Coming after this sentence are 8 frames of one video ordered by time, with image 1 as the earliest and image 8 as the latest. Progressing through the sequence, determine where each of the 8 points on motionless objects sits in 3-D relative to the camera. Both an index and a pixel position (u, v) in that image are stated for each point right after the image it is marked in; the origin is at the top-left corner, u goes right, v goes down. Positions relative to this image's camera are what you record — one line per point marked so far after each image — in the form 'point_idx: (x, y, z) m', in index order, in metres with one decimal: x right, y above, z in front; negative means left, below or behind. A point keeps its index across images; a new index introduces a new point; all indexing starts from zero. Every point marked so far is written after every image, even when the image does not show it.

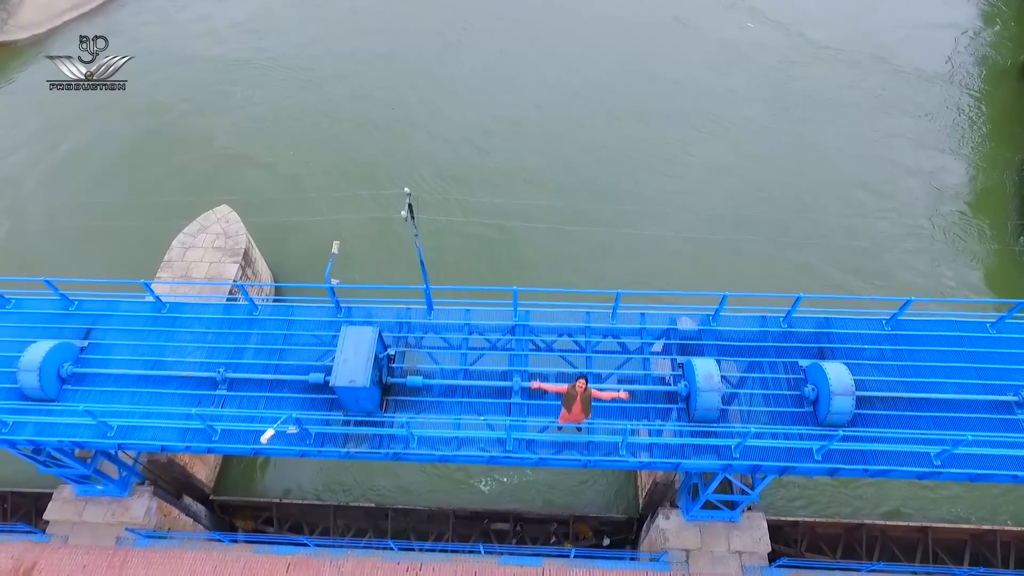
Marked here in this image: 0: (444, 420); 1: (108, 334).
0: (-1.0, -1.9, +9.8) m
1: (-7.0, -0.7, +10.6) m
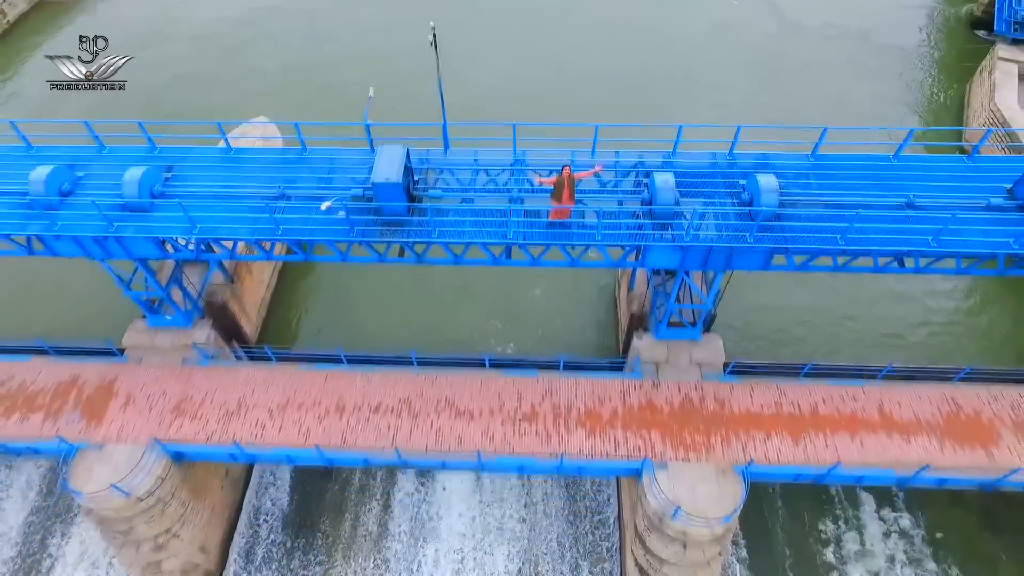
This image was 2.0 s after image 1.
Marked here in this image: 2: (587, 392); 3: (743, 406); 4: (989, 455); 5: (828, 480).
0: (-1.0, +1.4, +12.4) m
1: (-7.0, +2.6, +13.2) m
2: (+1.8, -2.4, +14.3) m
3: (+5.2, -2.7, +13.9) m
4: (+10.2, -3.6, +13.1) m
5: (+6.7, -4.1, +13.1) m
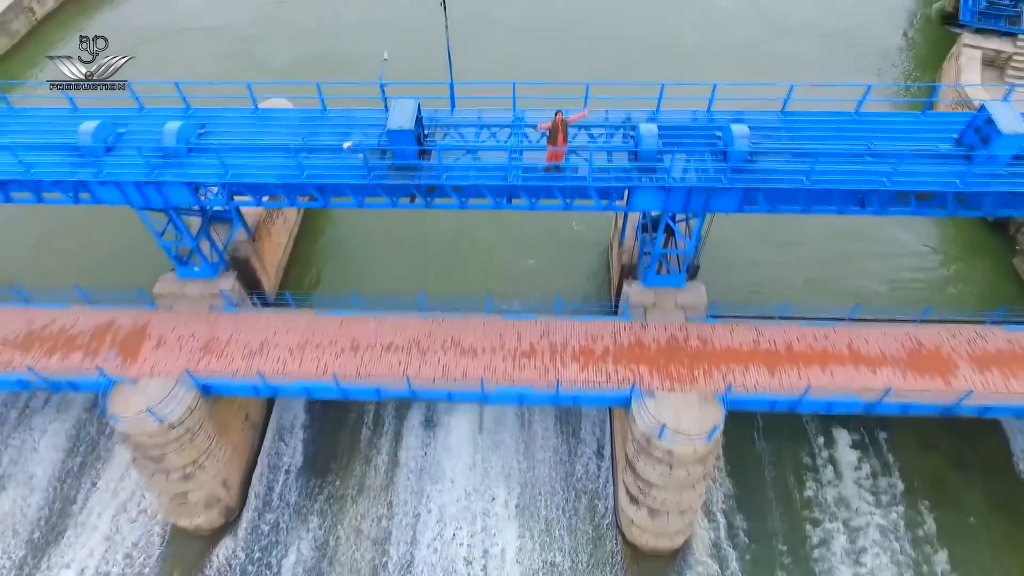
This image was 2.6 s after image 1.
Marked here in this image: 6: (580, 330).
0: (-1.0, +2.8, +13.8) m
1: (-7.0, +3.9, +14.6) m
2: (+1.8, -1.1, +15.6) m
3: (+5.2, -1.4, +15.2) m
4: (+10.2, -2.3, +14.4) m
5: (+6.7, -2.8, +14.4) m
6: (+1.7, -1.1, +15.6) m
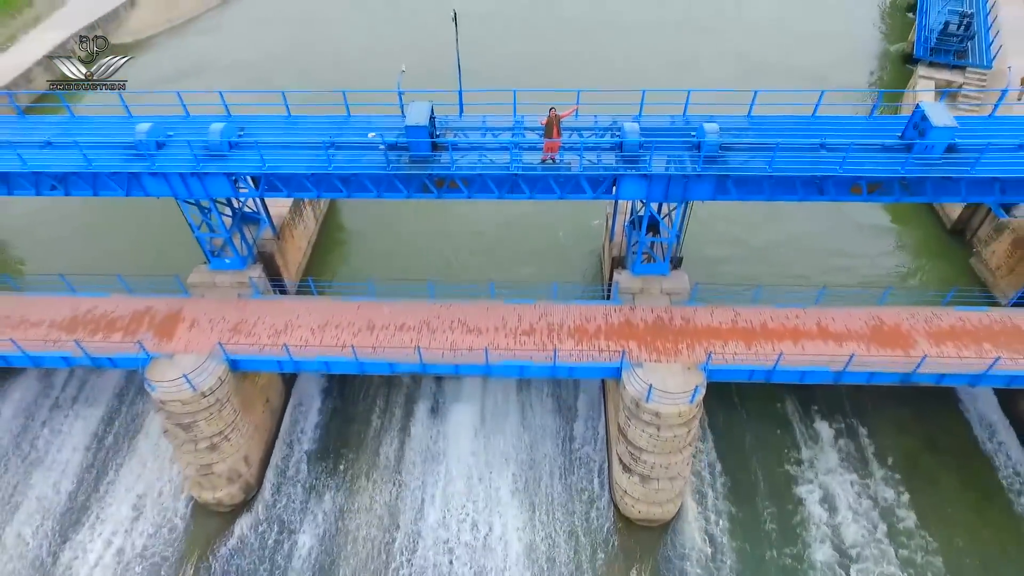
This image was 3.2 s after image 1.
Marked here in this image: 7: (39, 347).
0: (-1.0, +3.3, +15.8) m
1: (-7.0, +4.4, +16.7) m
2: (+1.8, -0.7, +17.2) m
3: (+5.2, -0.9, +16.8) m
4: (+10.2, -1.7, +16.0) m
5: (+6.8, -2.3, +15.8) m
6: (+1.7, -0.7, +17.2) m
7: (-12.9, -1.6, +16.8) m
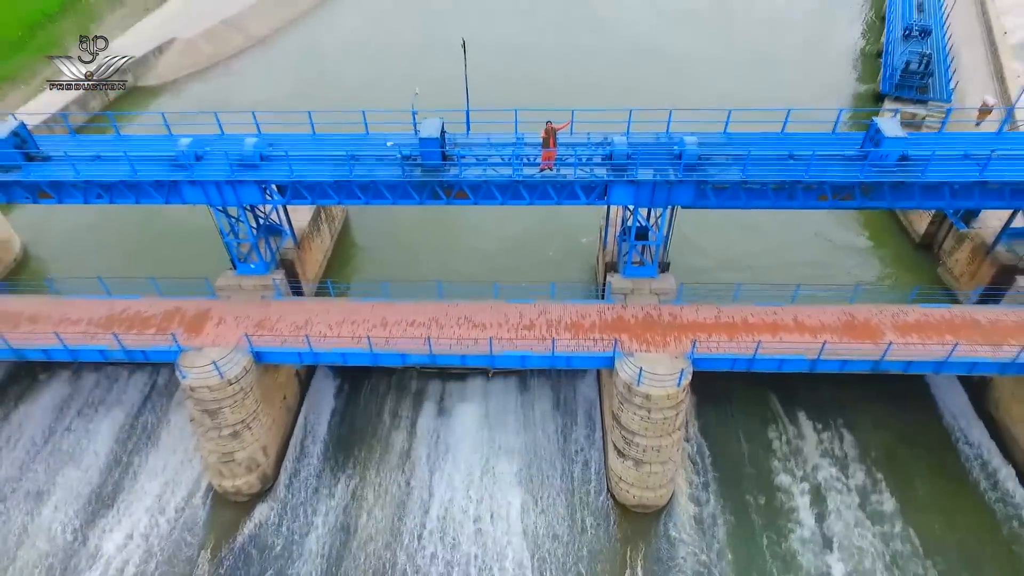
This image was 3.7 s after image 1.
0: (-0.9, +3.4, +17.6) m
1: (-6.9, +4.4, +18.6) m
2: (+1.8, -0.7, +18.7) m
3: (+5.3, -0.9, +18.3) m
4: (+10.3, -1.6, +17.4) m
5: (+6.8, -2.2, +17.3) m
6: (+1.8, -0.7, +18.8) m
7: (-12.8, -1.6, +18.2) m
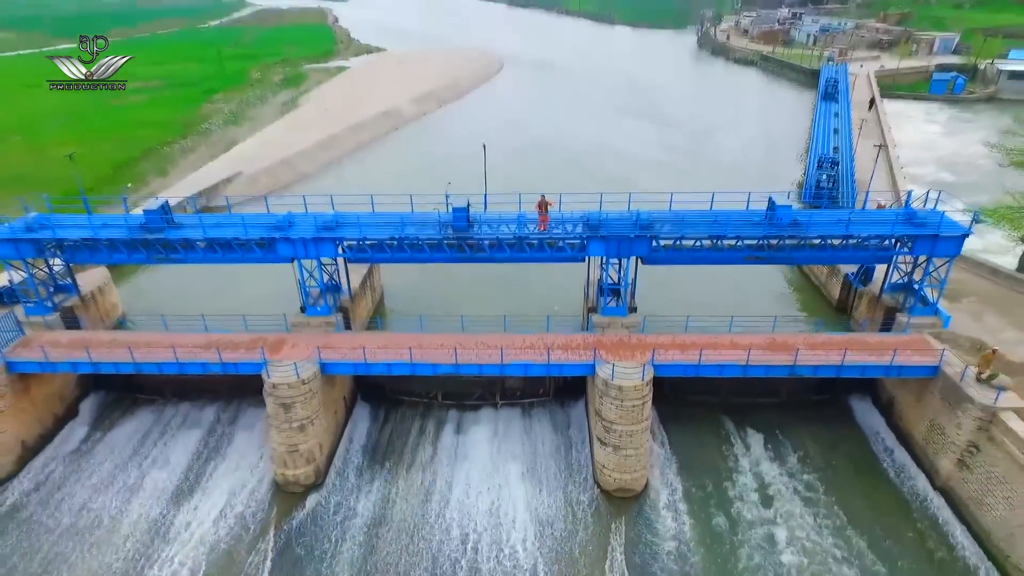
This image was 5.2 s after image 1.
0: (-0.7, +2.3, +24.6) m
1: (-6.7, +3.0, +25.7) m
2: (+2.1, -2.0, +24.6) m
3: (+5.5, -2.1, +24.2) m
4: (+10.5, -2.6, +23.2) m
5: (+7.0, -3.1, +22.9) m
6: (+2.0, -2.0, +24.7) m
7: (-12.6, -2.7, +23.9) m
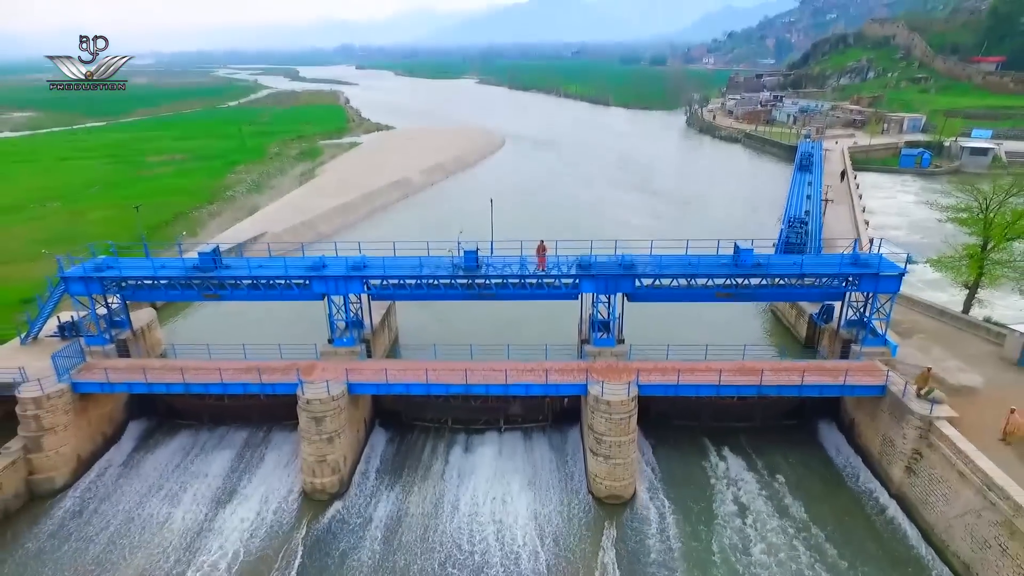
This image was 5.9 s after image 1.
0: (-0.6, +0.8, +28.6) m
1: (-6.6, +1.4, +29.8) m
2: (+2.2, -3.5, +28.1) m
3: (+5.6, -3.5, +27.7) m
4: (+10.6, -3.9, +26.6) m
5: (+7.2, -4.3, +26.2) m
6: (+2.1, -3.5, +28.1) m
7: (-12.5, -4.0, +27.3) m
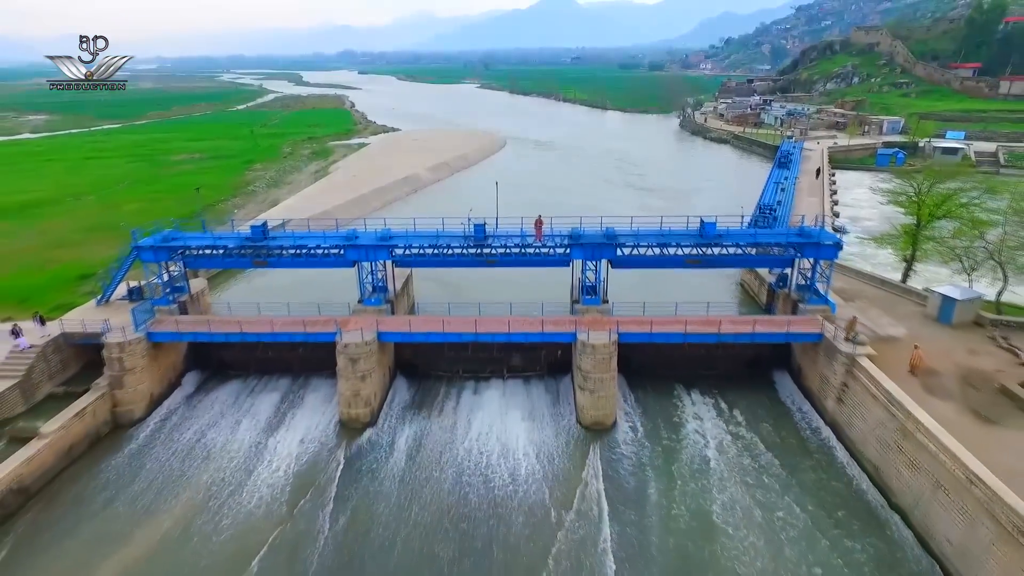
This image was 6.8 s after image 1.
0: (-0.5, +2.6, +34.1) m
1: (-6.5, +3.1, +35.3) m
2: (+2.3, -1.7, +33.6) m
3: (+5.7, -1.7, +33.1) m
4: (+10.7, -2.1, +32.1) m
5: (+7.2, -2.6, +31.7) m
6: (+2.2, -1.7, +33.6) m
7: (-12.4, -2.2, +32.7) m
